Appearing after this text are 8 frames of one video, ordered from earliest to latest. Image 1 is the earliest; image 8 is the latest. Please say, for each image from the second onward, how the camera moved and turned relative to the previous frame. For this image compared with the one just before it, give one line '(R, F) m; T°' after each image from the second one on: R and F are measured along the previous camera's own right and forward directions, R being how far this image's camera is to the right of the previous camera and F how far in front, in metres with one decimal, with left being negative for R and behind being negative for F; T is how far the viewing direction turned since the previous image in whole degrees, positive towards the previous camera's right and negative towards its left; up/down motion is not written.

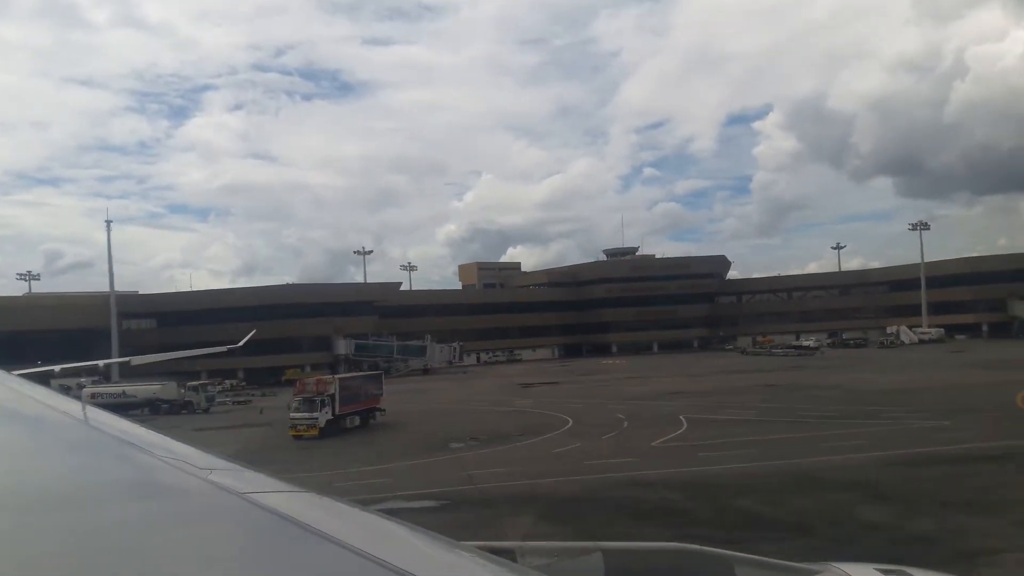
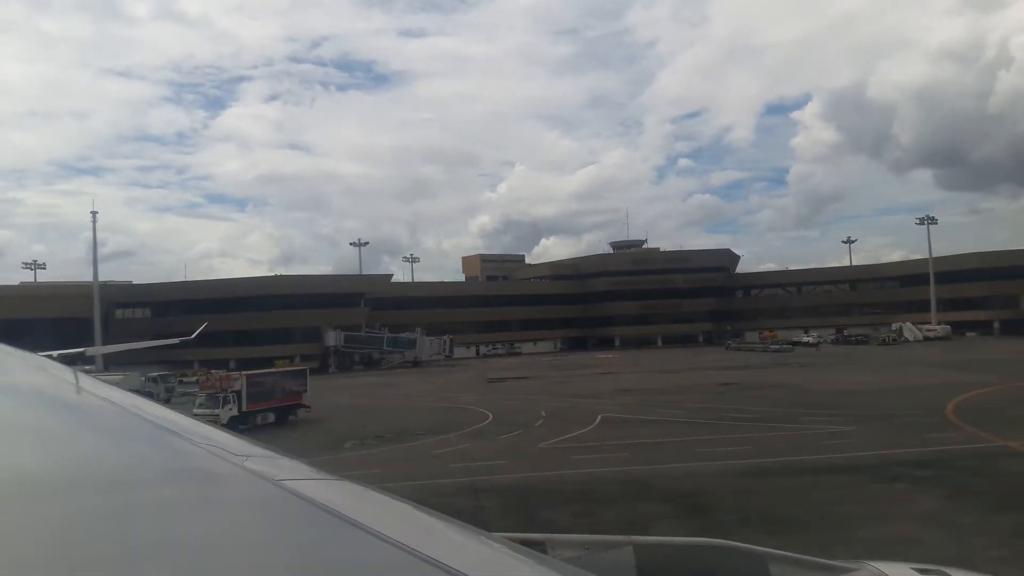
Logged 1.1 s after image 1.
(+3.6, +0.4) m; -2°
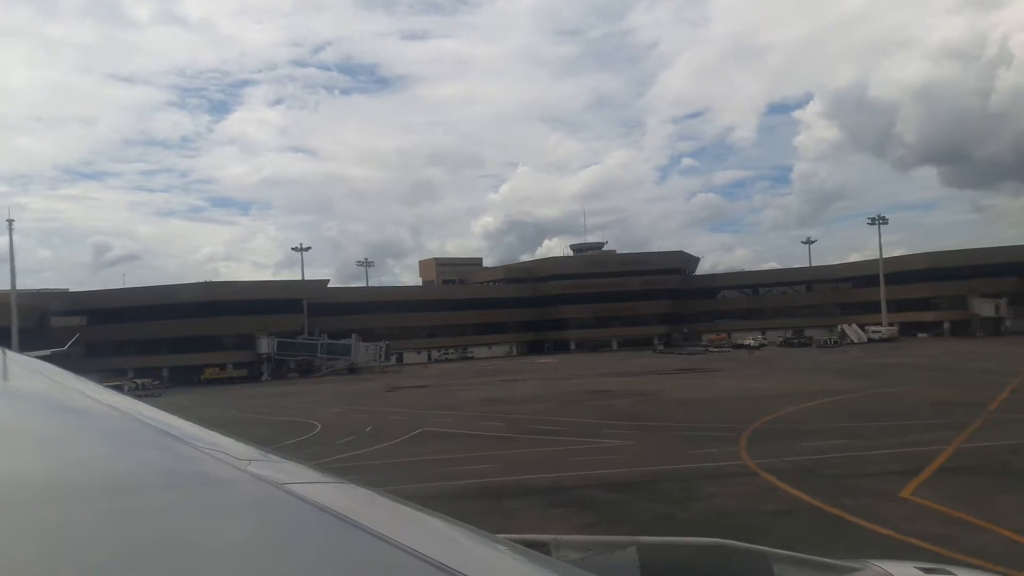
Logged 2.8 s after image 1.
(+5.8, +0.4) m; 0°
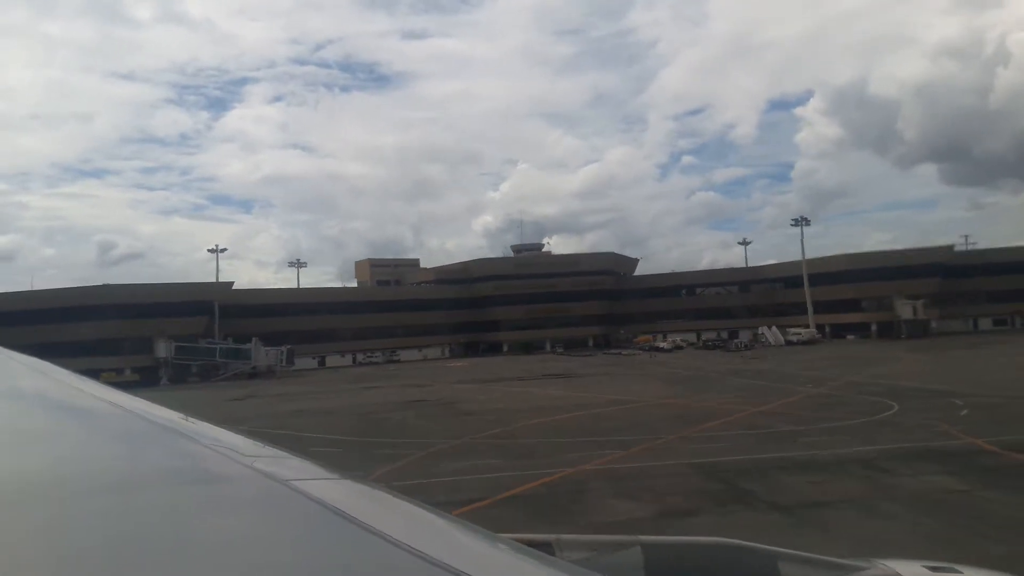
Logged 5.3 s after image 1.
(+8.1, +1.2) m; 0°
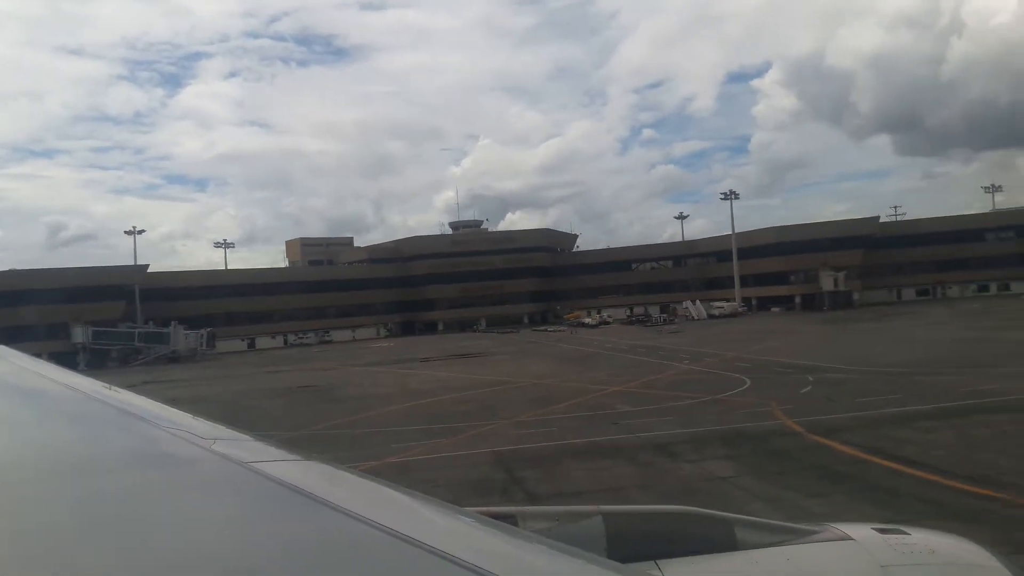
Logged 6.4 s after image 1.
(+3.1, 0.0) m; +3°
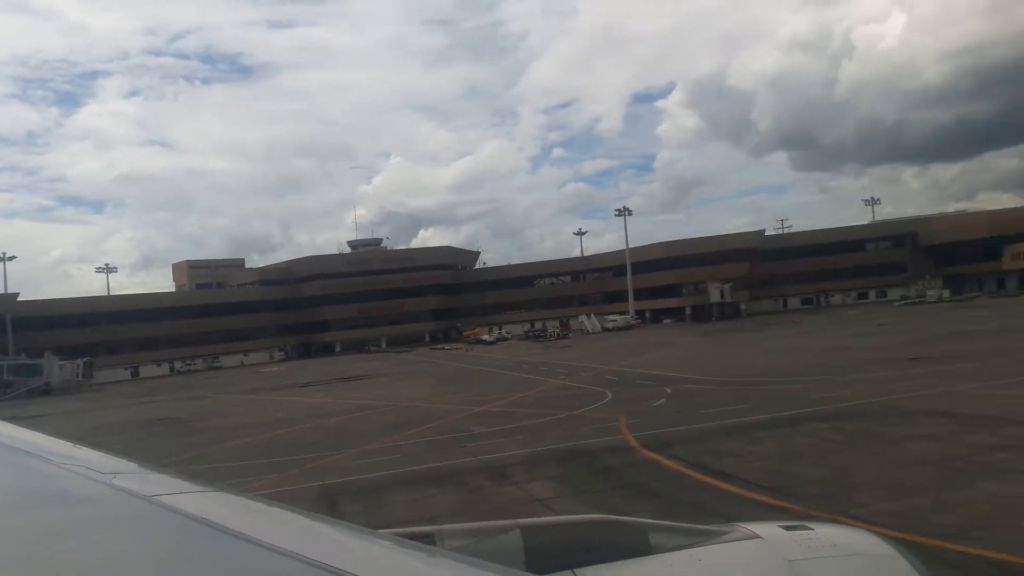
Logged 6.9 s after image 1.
(+1.6, +0.2) m; +7°
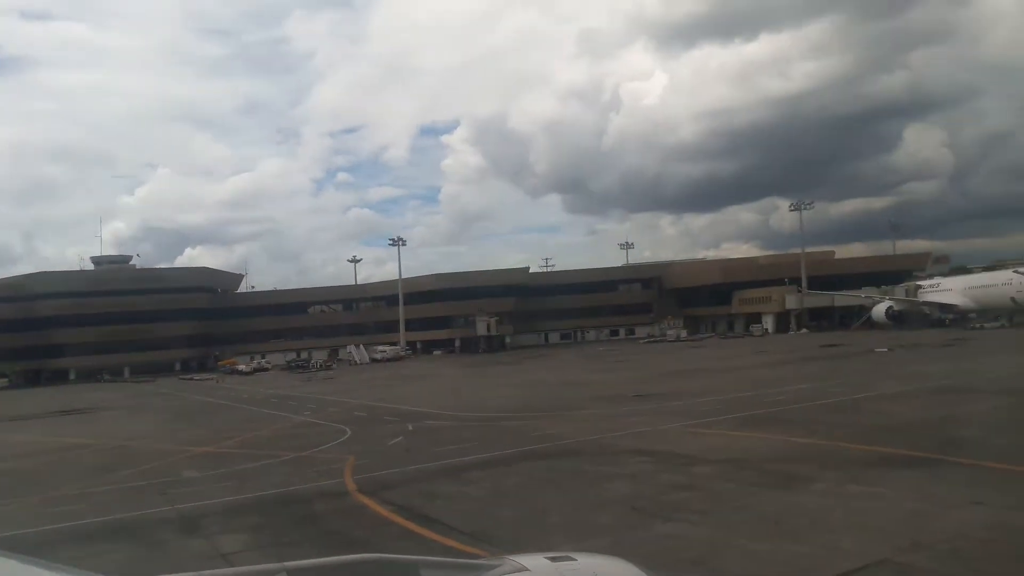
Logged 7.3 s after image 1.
(+1.2, 0.0) m; +18°
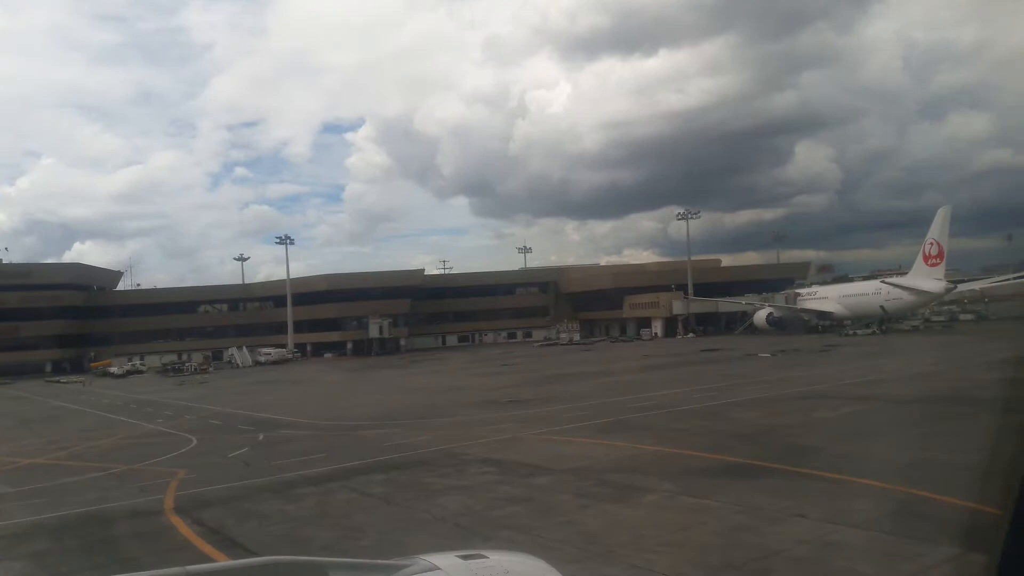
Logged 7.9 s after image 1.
(+1.3, +0.6) m; +7°
